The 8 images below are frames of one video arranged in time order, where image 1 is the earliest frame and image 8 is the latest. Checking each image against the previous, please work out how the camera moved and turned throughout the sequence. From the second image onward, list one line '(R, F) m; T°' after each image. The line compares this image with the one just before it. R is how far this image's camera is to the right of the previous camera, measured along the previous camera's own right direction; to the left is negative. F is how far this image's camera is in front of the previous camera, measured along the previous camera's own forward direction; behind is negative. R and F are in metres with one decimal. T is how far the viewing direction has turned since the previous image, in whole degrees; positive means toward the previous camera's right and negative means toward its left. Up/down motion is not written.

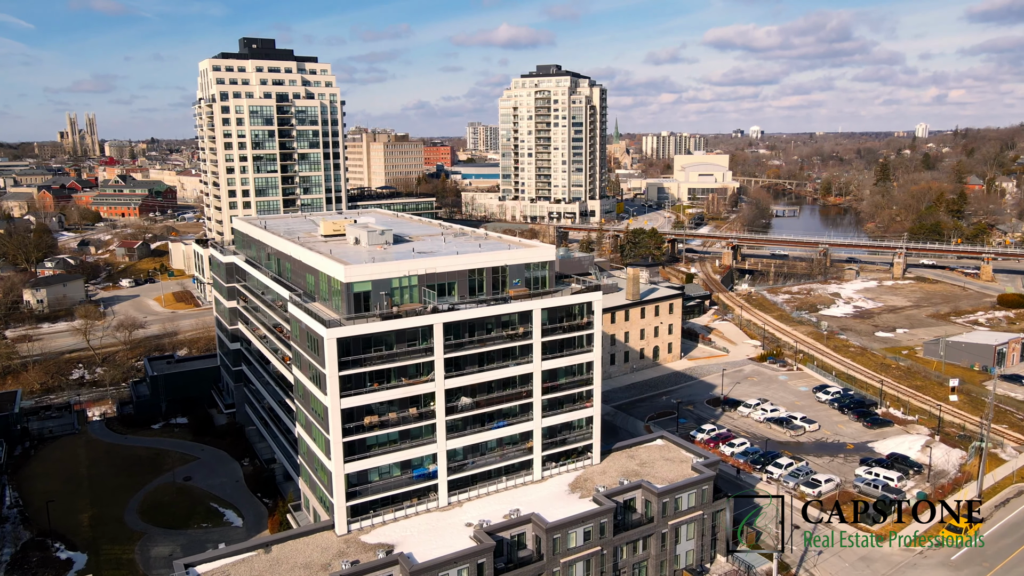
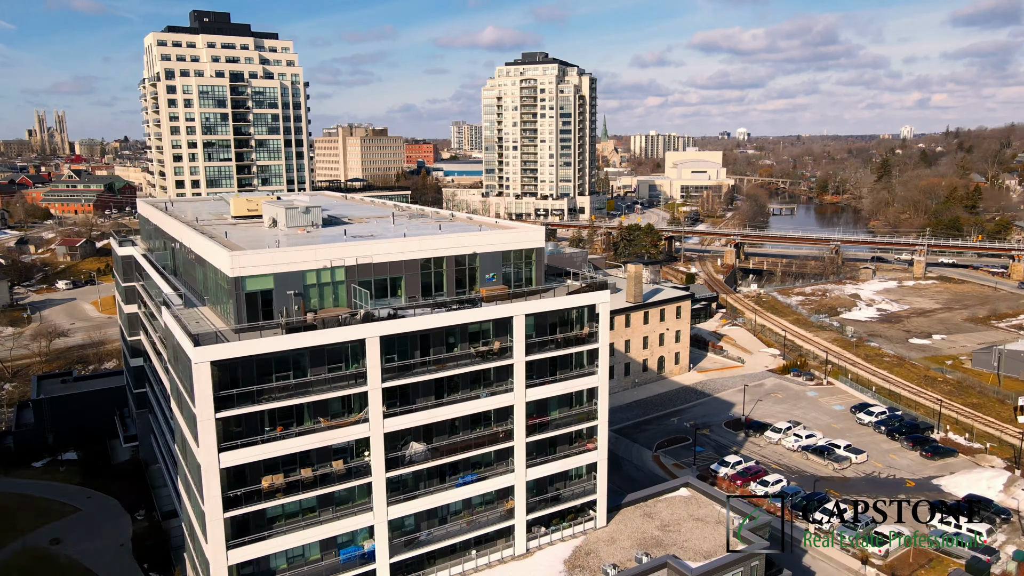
(+0.4, +9.1) m; +1°
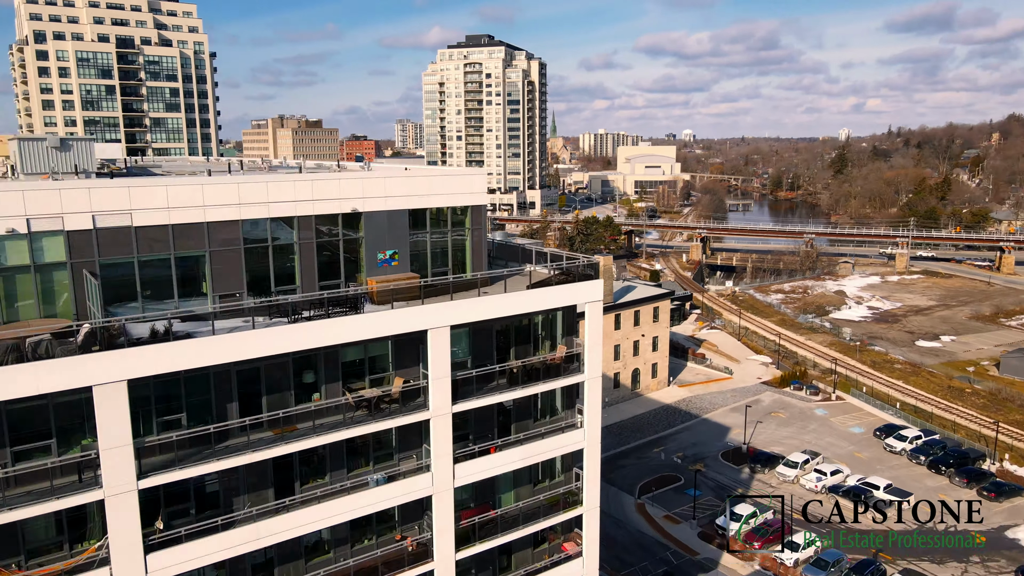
(+0.6, +10.2) m; +4°
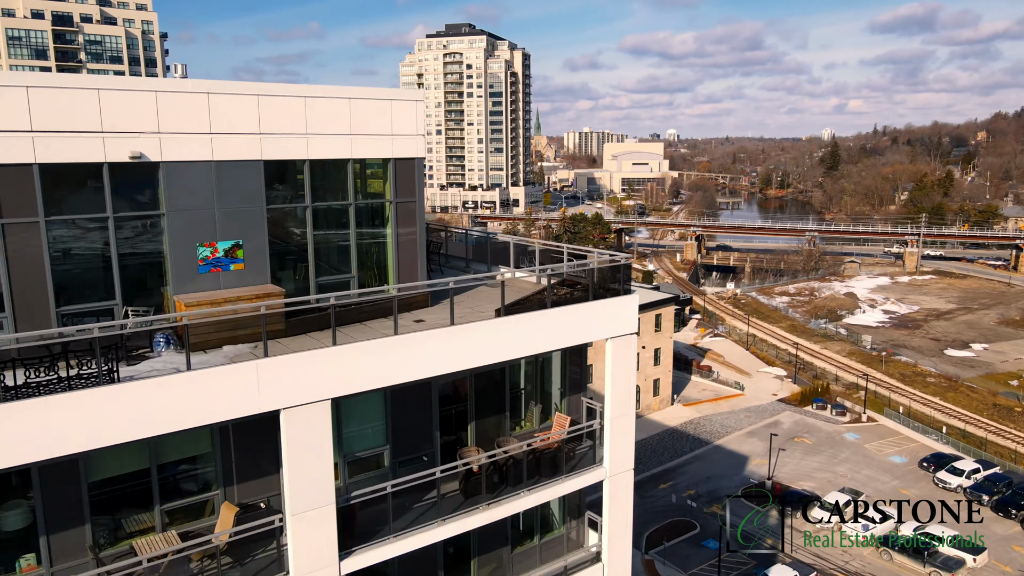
(+0.3, +6.0) m; +1°
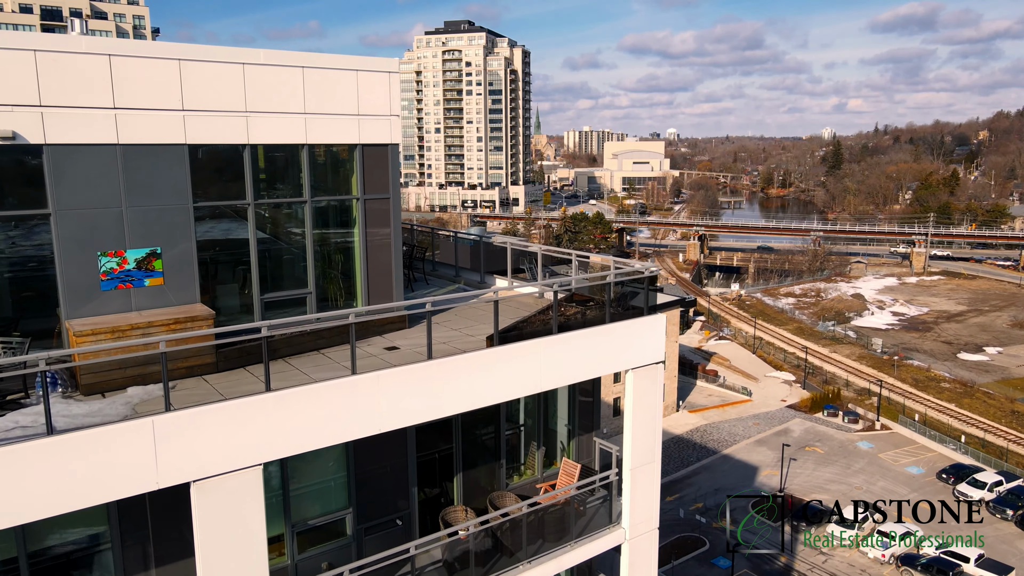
(0.0, +1.4) m; 0°
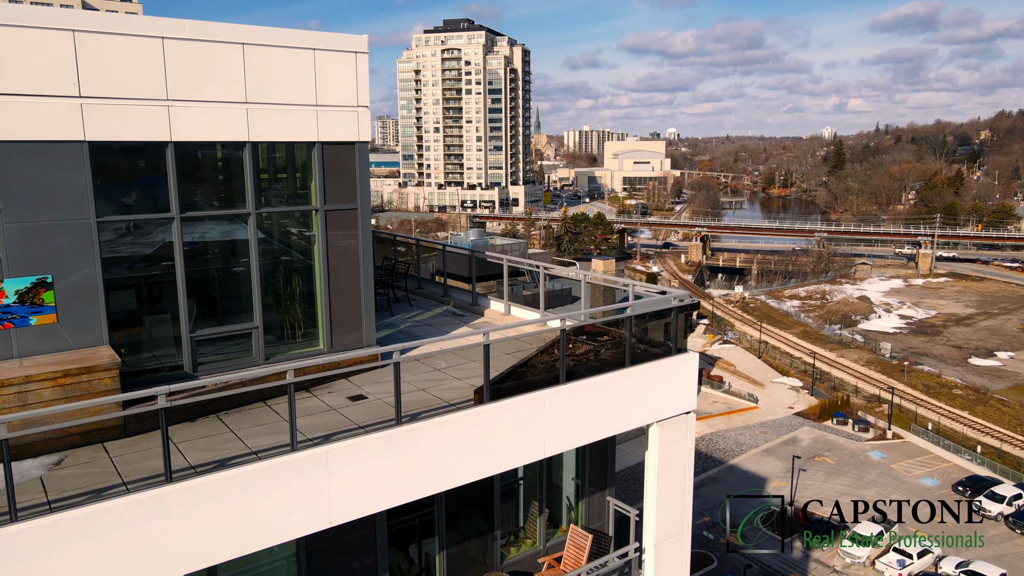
(0.0, +1.1) m; 0°
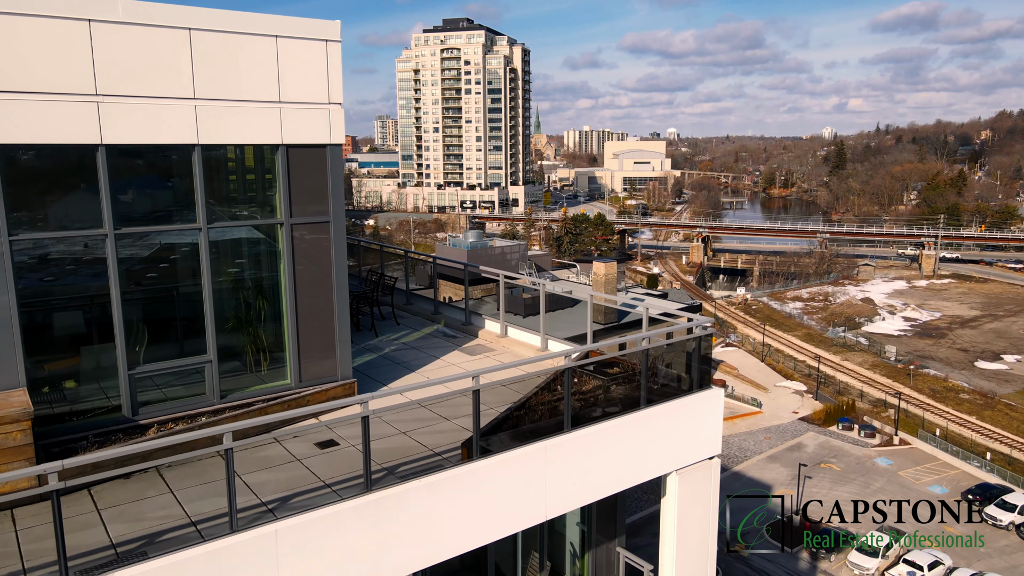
(0.0, +0.6) m; 0°
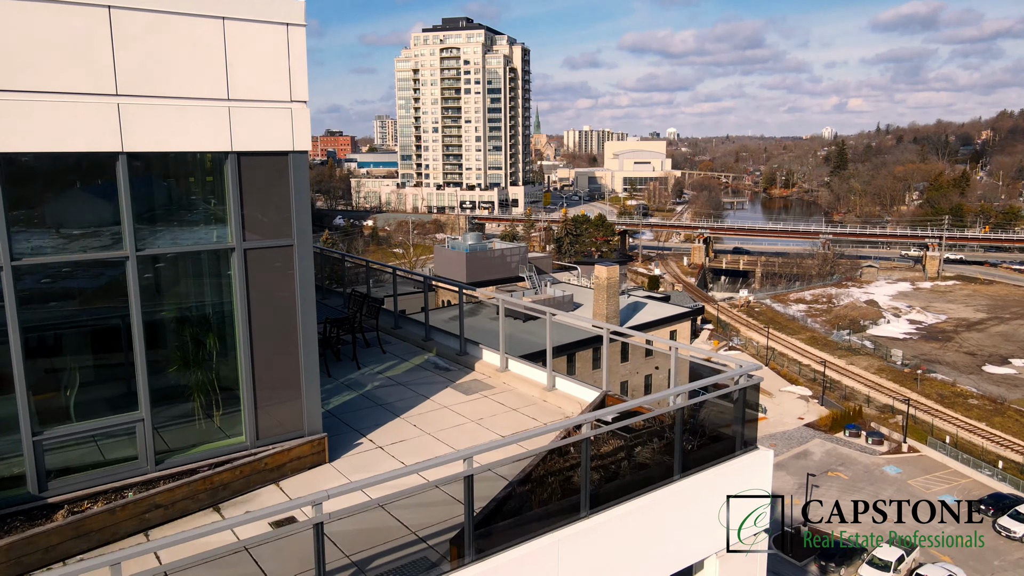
(0.0, +0.7) m; 0°
